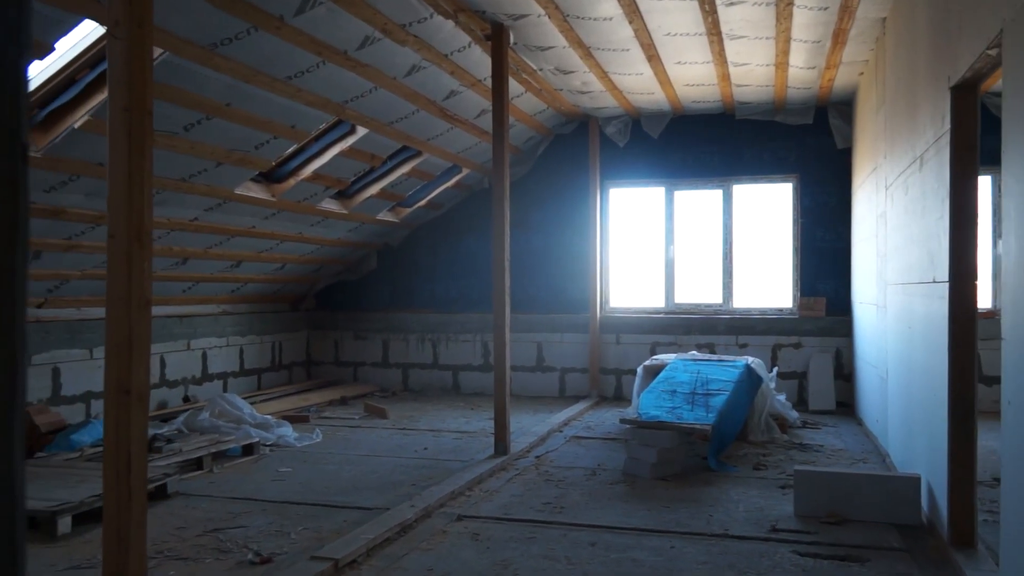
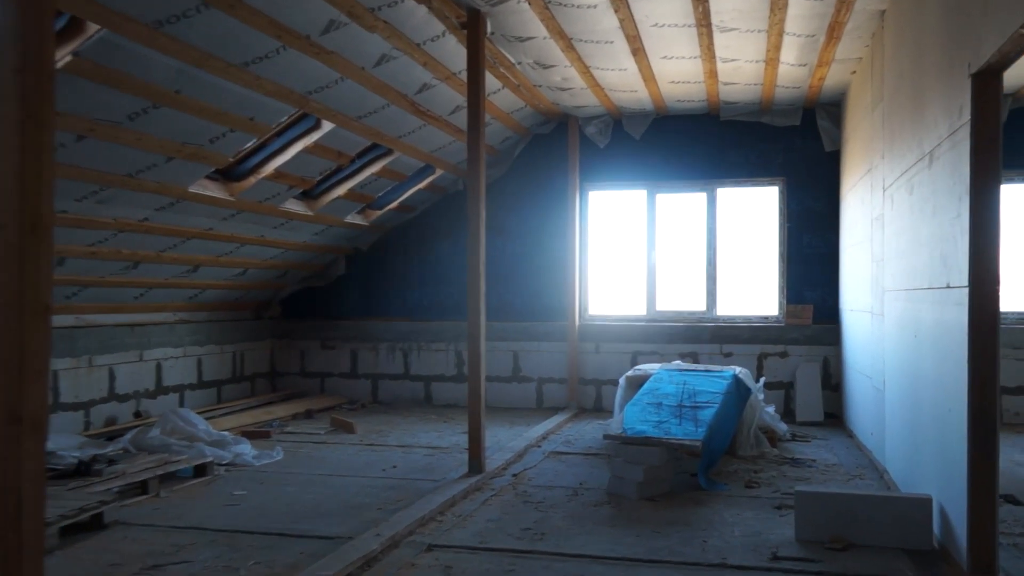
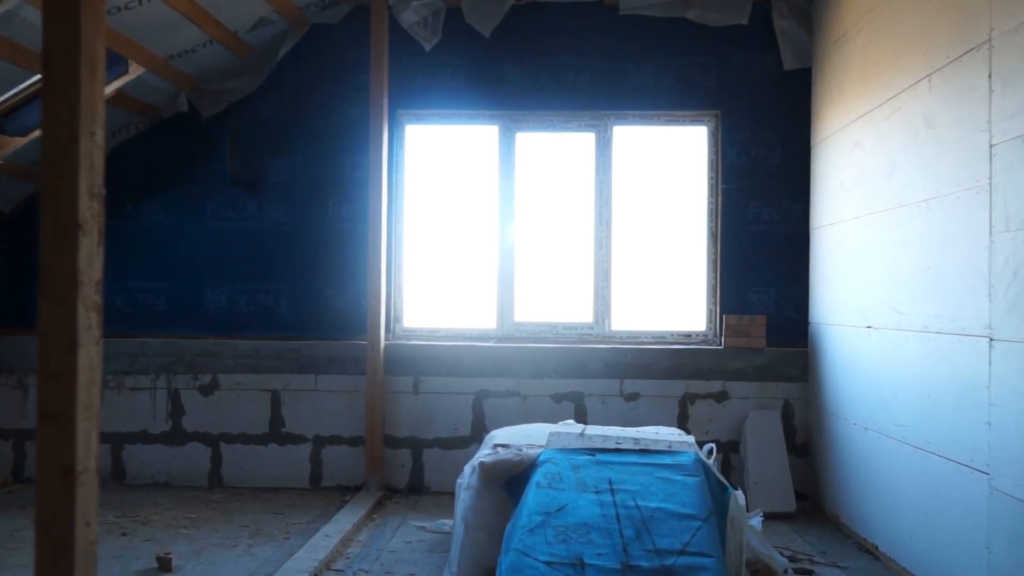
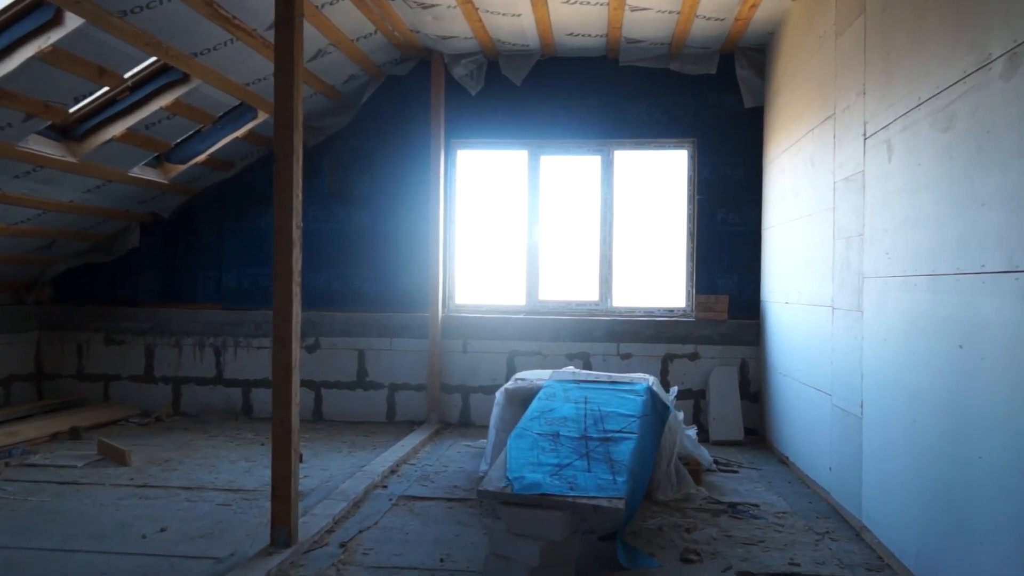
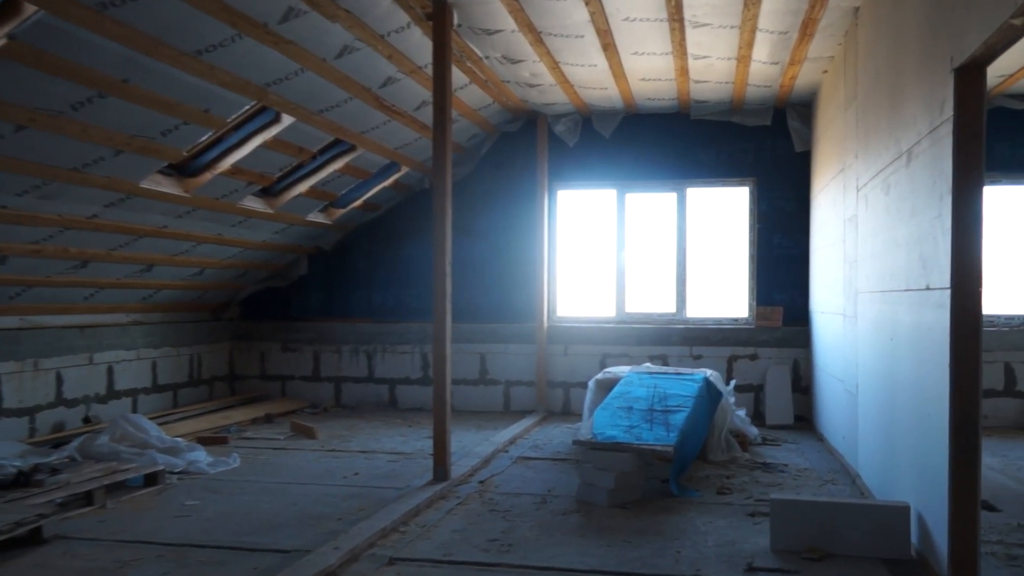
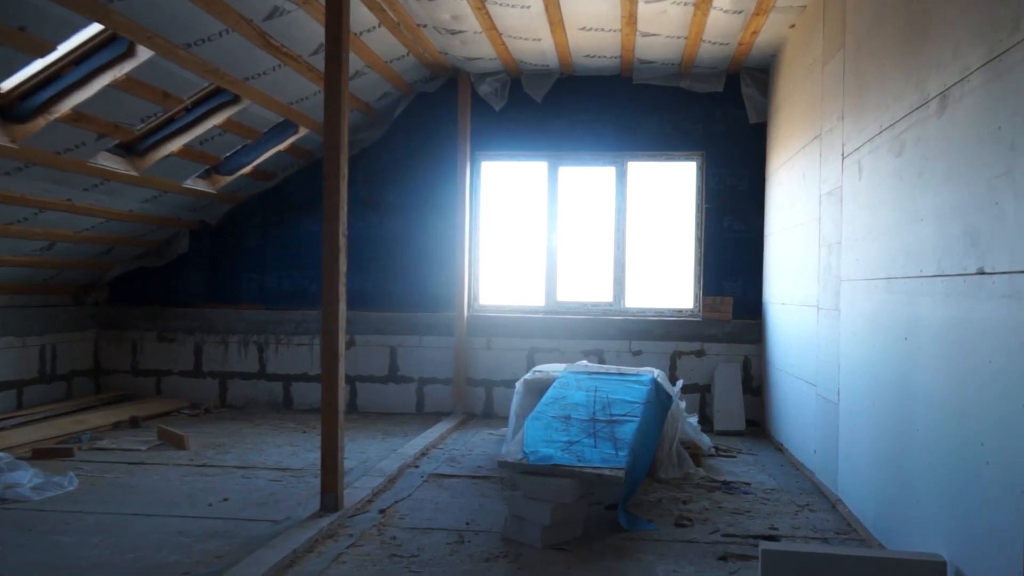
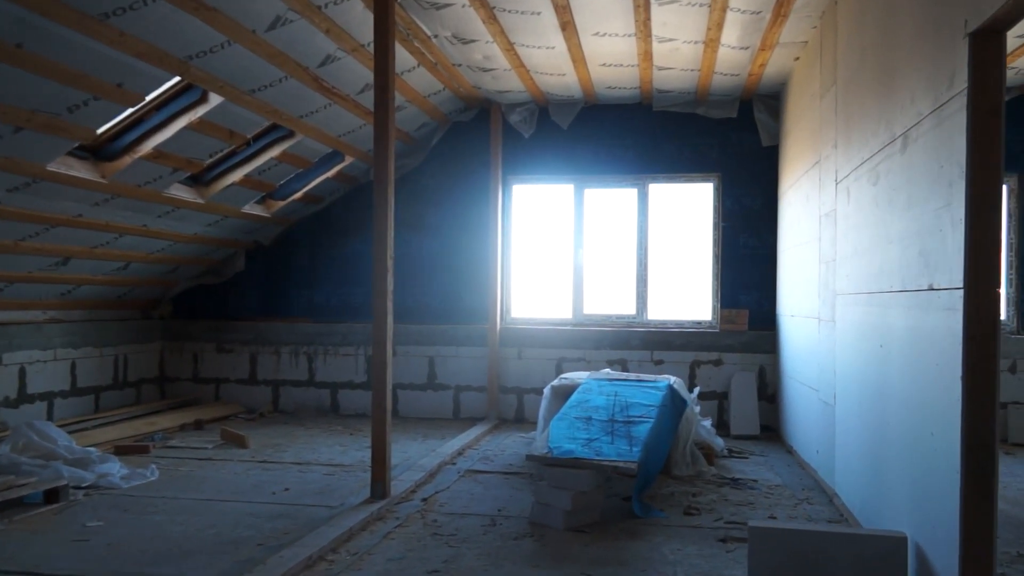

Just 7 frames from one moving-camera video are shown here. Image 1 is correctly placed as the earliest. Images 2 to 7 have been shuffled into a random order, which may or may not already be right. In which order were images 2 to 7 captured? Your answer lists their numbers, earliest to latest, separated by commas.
2, 5, 7, 6, 4, 3
